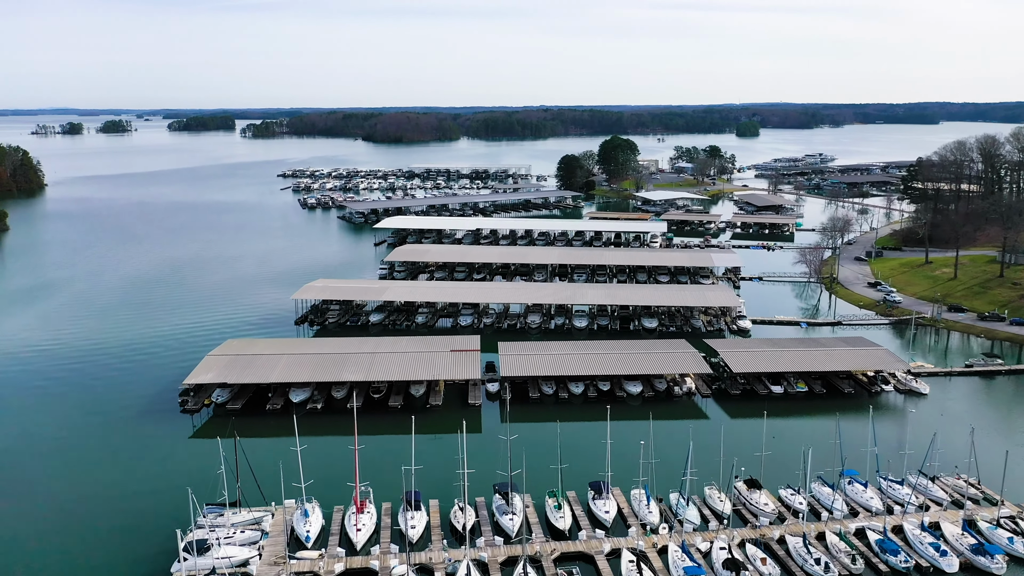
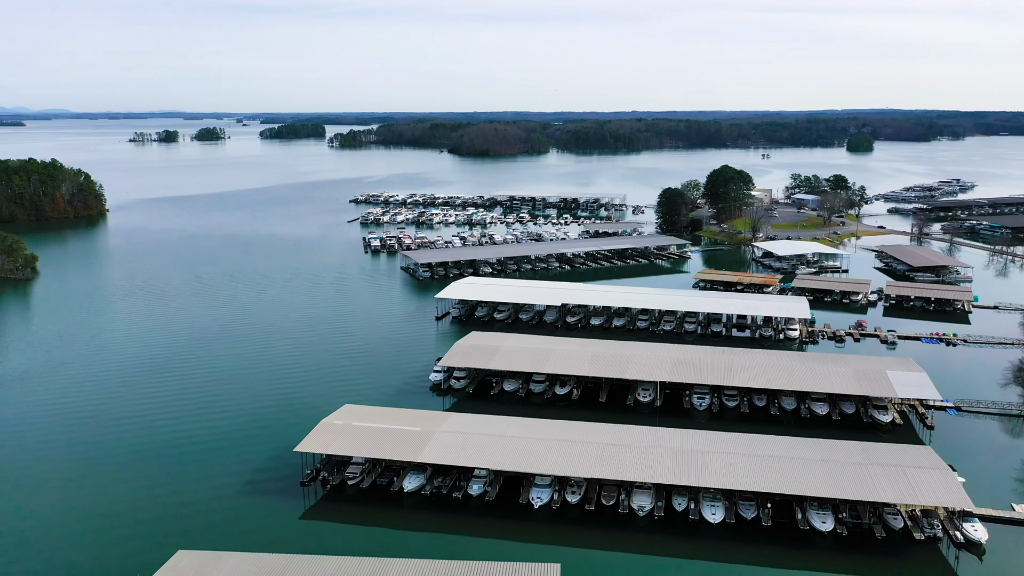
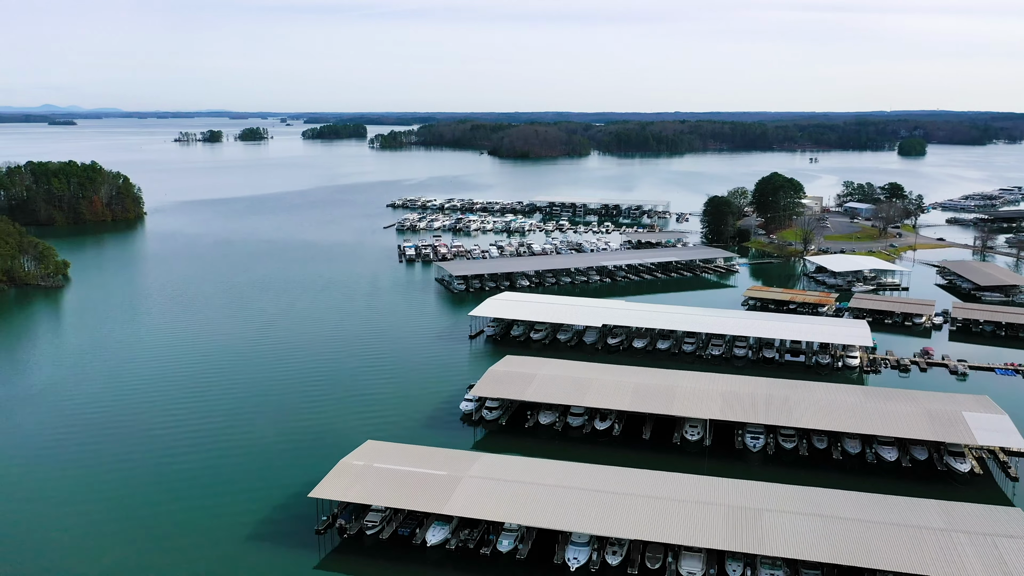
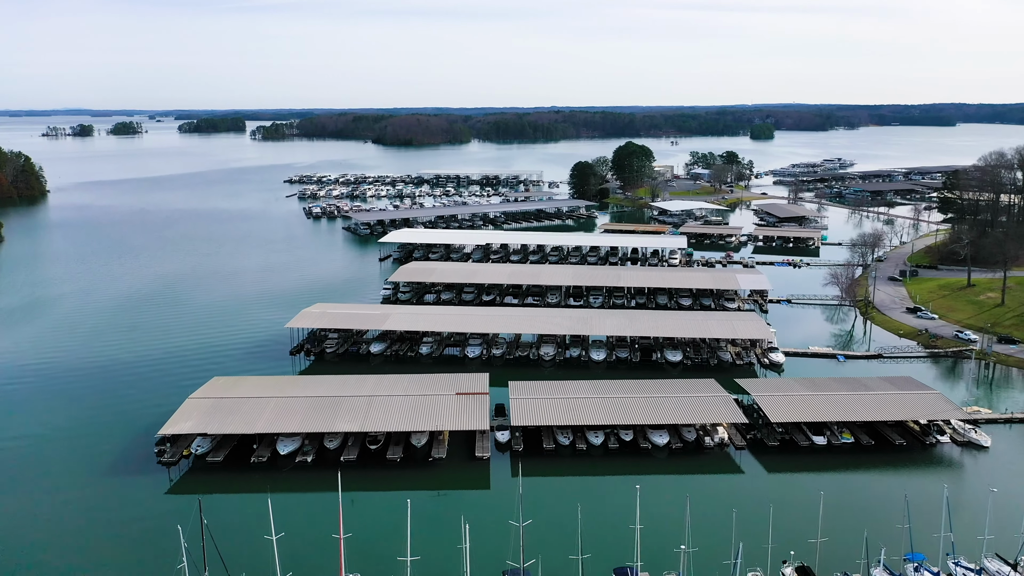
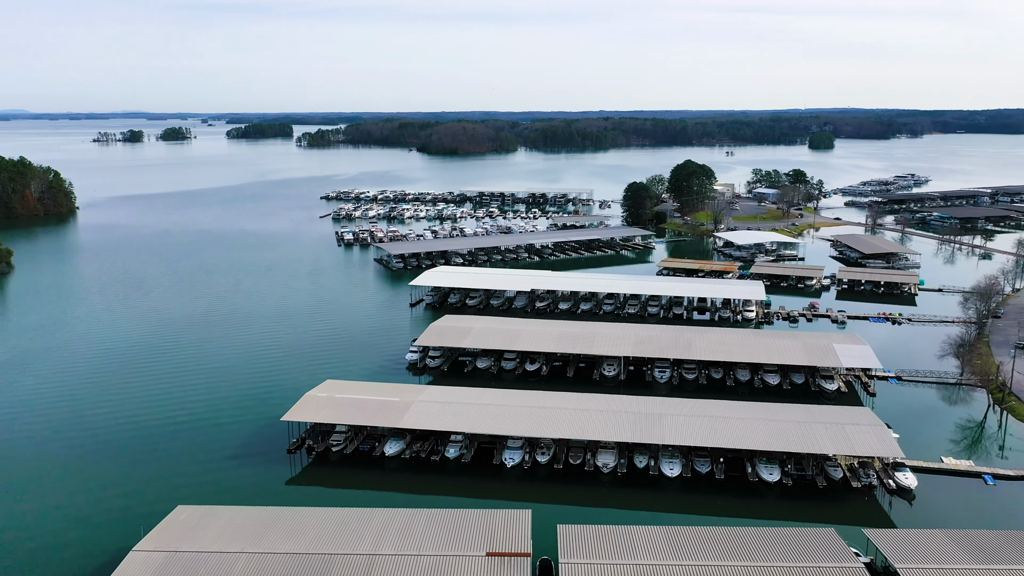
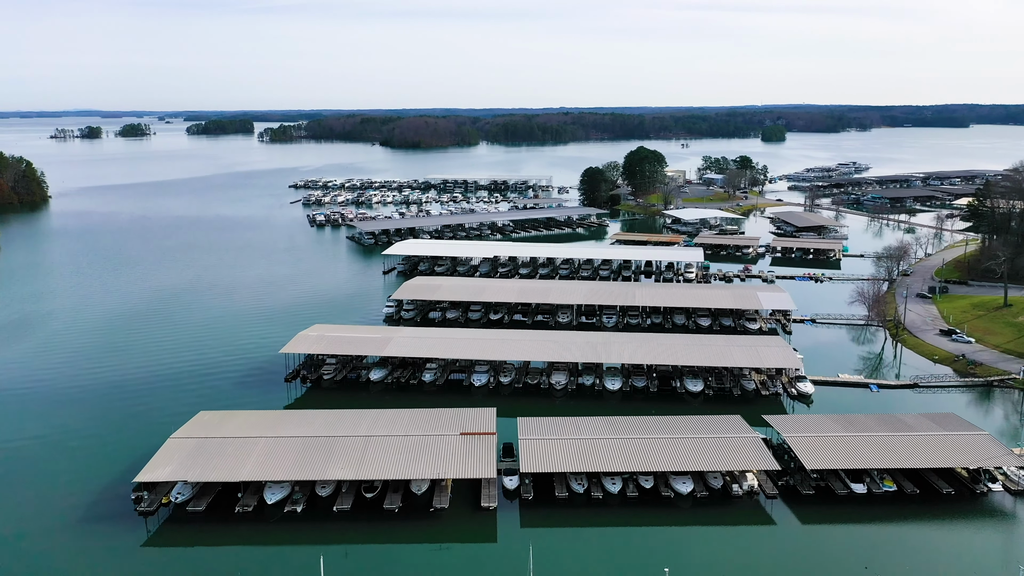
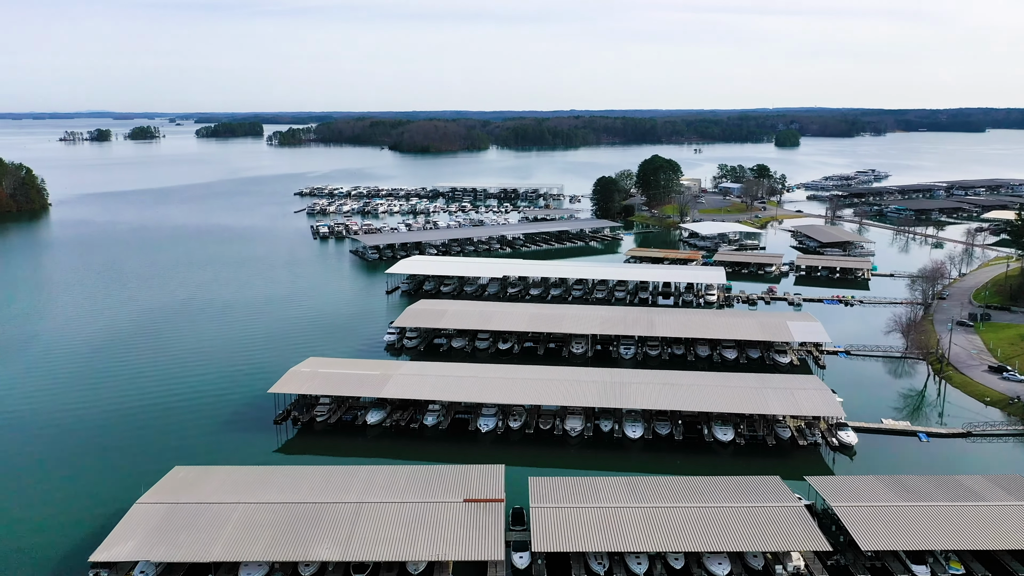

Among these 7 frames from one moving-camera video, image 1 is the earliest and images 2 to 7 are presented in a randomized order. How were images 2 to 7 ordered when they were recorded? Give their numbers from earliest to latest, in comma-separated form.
4, 6, 7, 5, 2, 3
